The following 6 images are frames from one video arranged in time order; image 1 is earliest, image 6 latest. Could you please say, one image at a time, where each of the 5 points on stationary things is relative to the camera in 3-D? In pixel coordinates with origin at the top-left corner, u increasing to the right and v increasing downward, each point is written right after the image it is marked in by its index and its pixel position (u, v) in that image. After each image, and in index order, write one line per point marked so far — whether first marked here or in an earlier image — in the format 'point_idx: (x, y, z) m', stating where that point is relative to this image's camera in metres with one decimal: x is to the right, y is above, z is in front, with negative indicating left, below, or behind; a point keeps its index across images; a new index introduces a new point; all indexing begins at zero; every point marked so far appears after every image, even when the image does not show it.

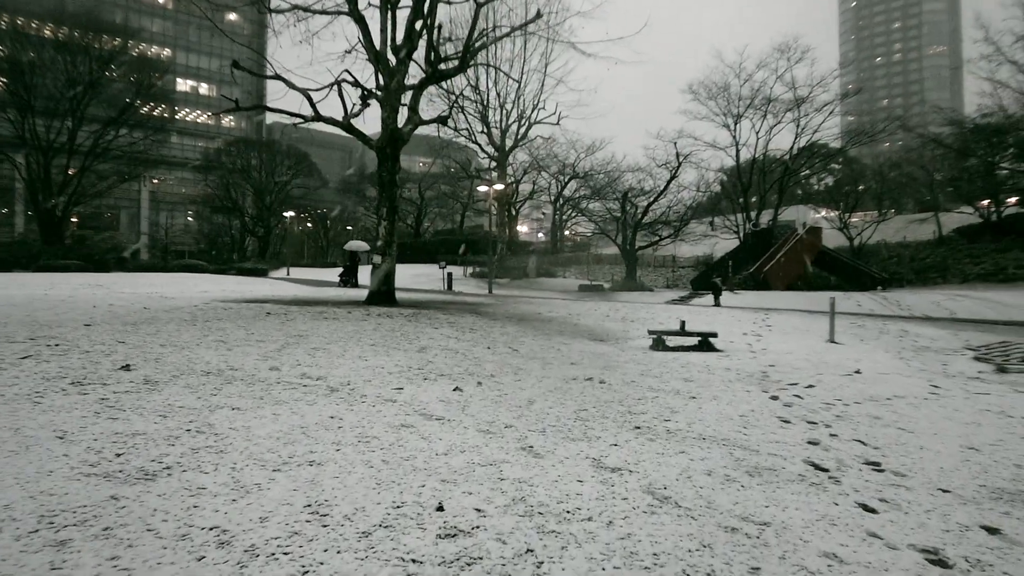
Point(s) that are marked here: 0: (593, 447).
0: (+0.5, -1.0, +4.0) m
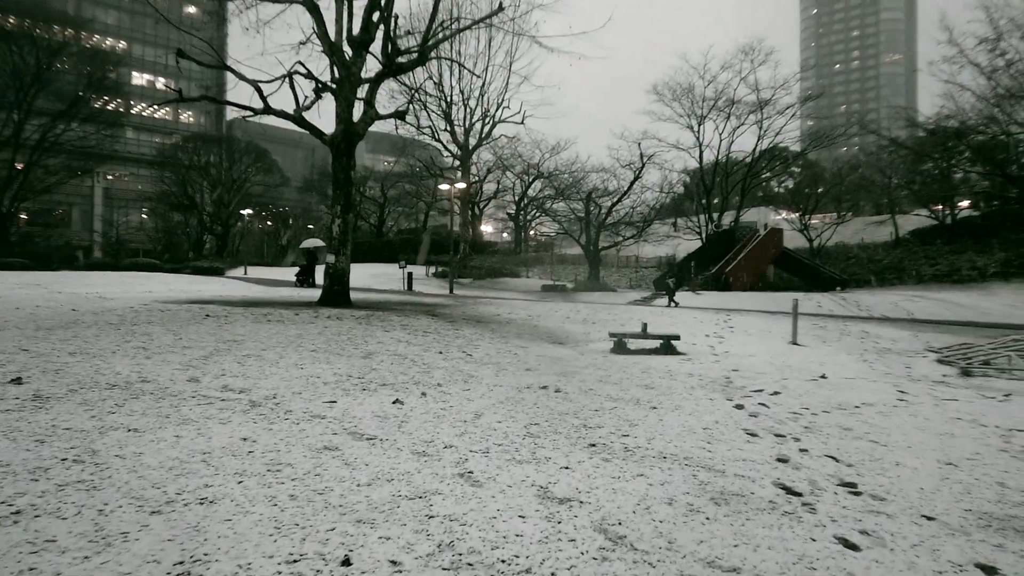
0: (+0.1, -1.0, +3.5) m
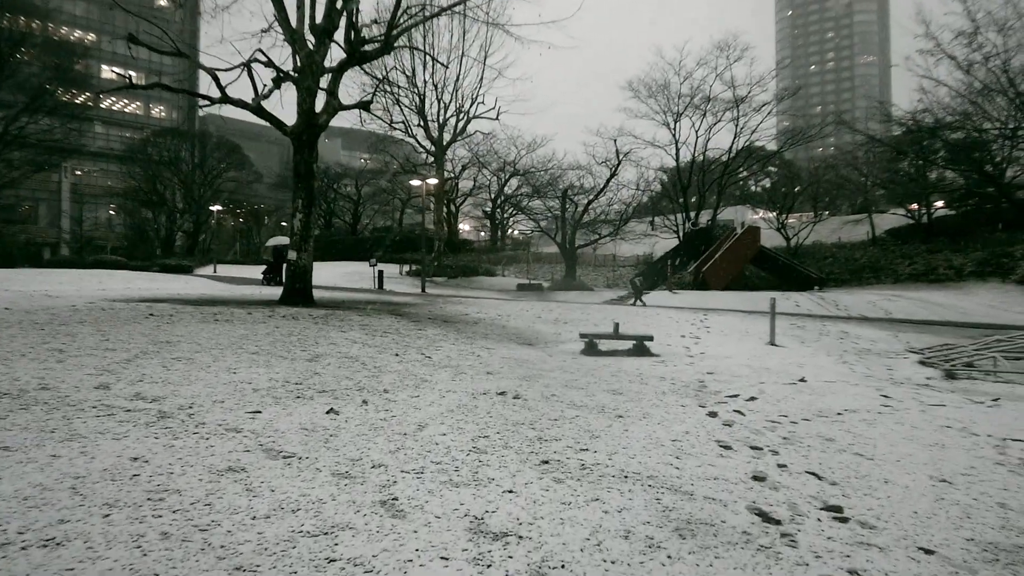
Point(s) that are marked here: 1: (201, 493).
0: (-0.2, -1.0, +3.0) m
1: (-1.4, -0.9, +2.9) m
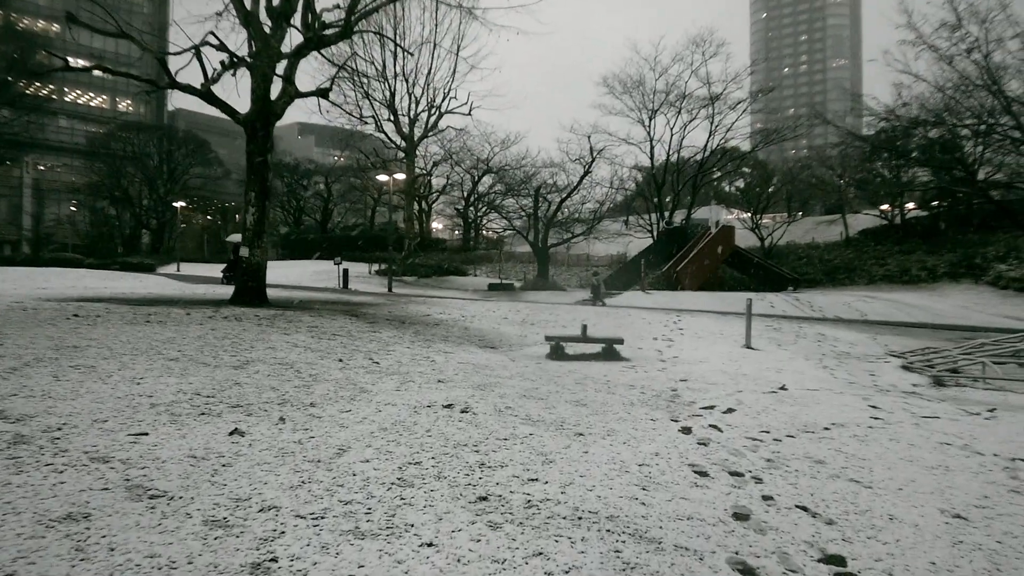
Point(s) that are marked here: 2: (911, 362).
0: (-0.5, -0.9, +2.3) m
1: (-1.6, -0.9, +2.2) m
2: (+5.0, -0.9, +8.4) m
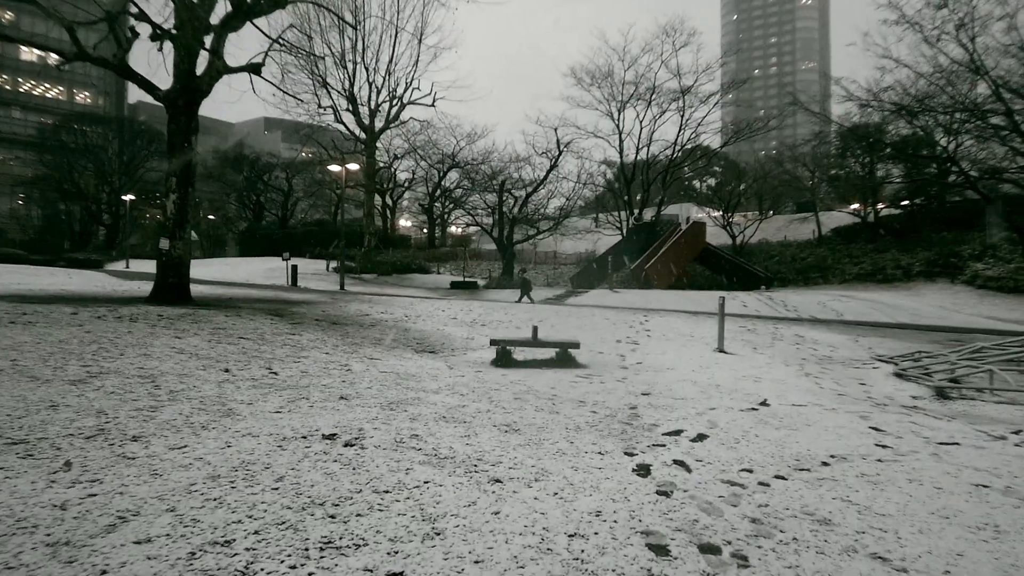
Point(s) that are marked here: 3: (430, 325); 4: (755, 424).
0: (-0.9, -0.9, +1.1) m
1: (-2.1, -0.8, +0.9) m
2: (+4.4, -0.9, +7.4) m
3: (-1.2, -0.5, +10.0) m
4: (+1.6, -0.9, +4.5) m
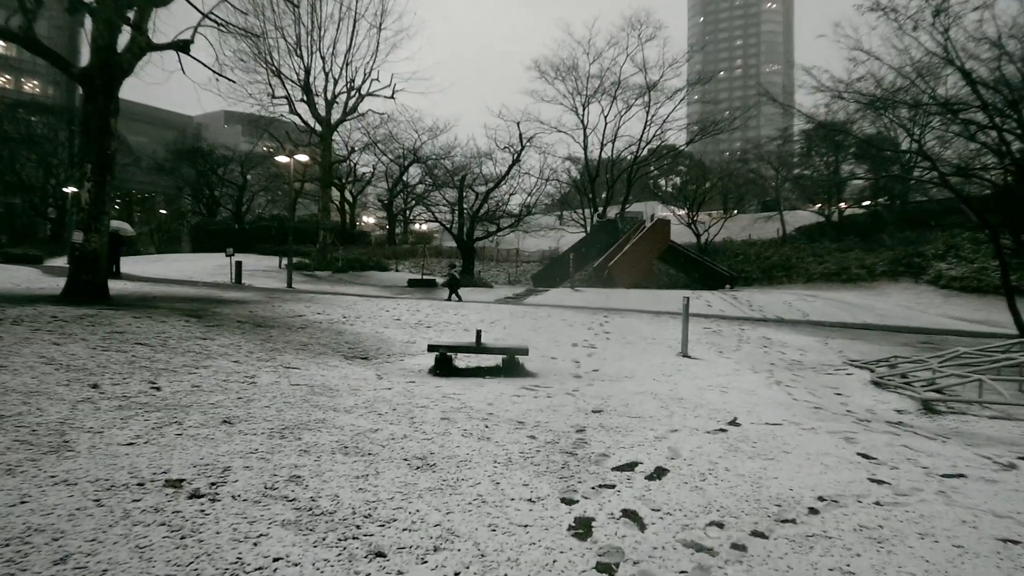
0: (-1.2, -0.9, +0.3) m
1: (-2.3, -0.8, 0.0) m
2: (+3.8, -0.9, +6.7) m
3: (-1.9, -0.5, +9.1) m
4: (+1.2, -0.9, +3.7) m
